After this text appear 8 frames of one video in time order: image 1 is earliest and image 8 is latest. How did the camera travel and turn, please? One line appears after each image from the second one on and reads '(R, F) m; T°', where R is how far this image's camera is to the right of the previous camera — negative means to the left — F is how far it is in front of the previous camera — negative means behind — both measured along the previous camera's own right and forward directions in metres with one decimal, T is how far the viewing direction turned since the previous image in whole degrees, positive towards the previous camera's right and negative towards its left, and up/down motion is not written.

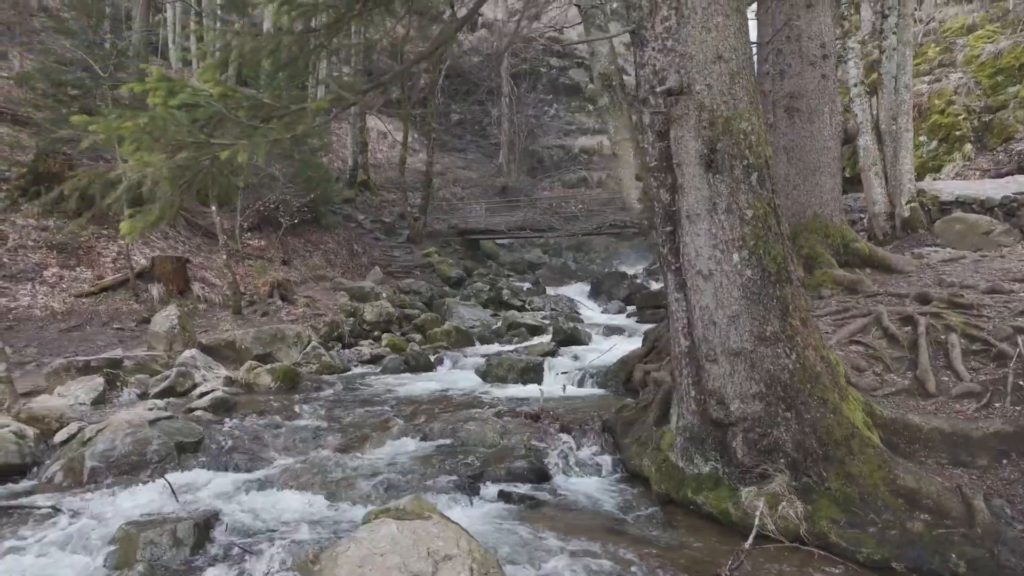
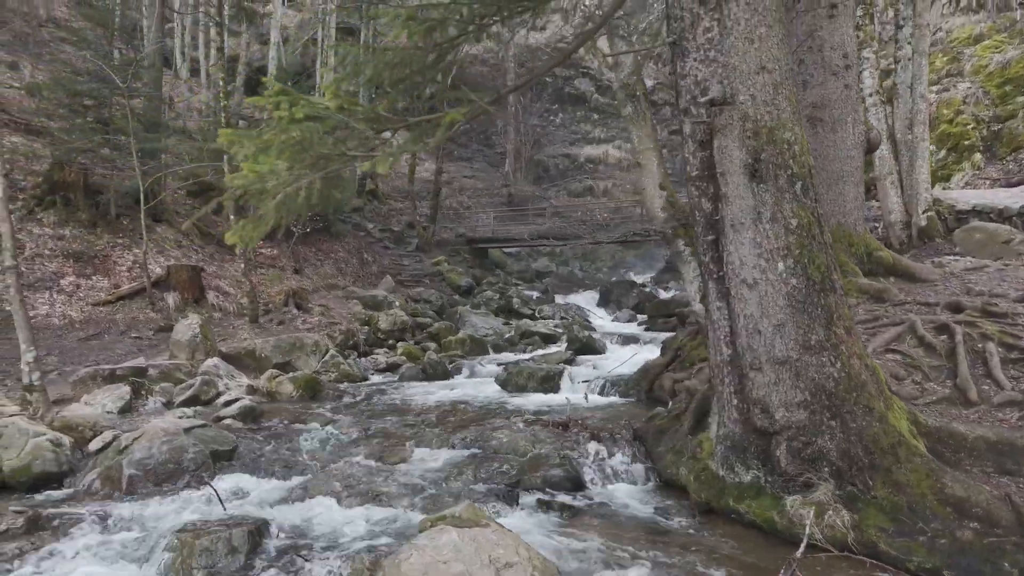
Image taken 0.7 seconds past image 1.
(-0.3, 0.0) m; 0°
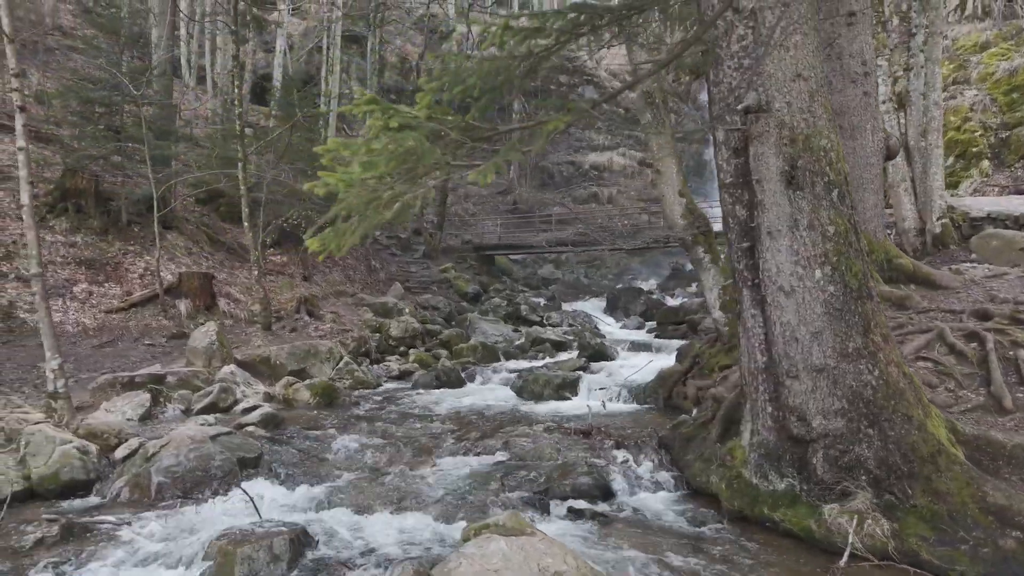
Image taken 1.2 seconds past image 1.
(-0.2, 0.0) m; 0°
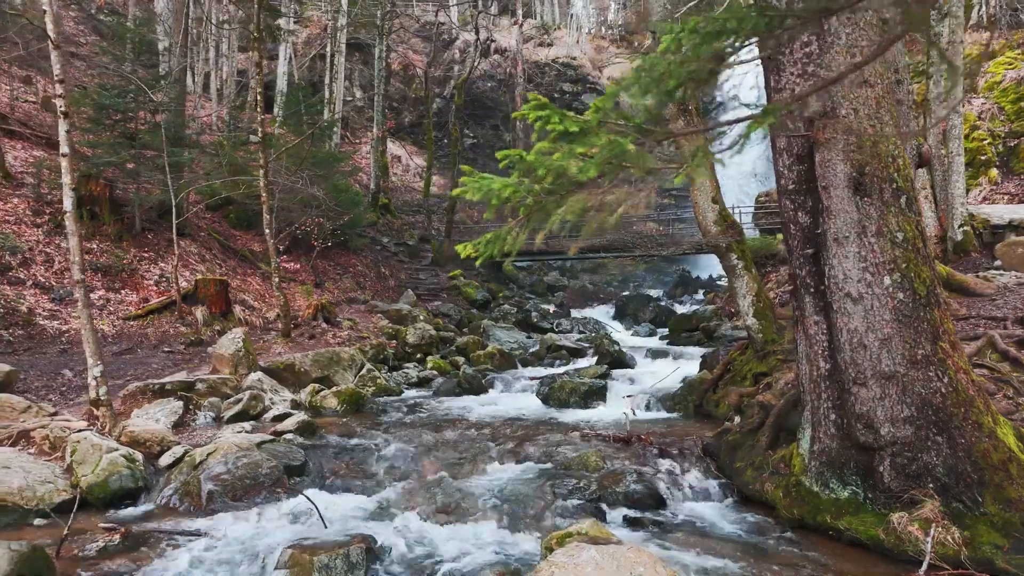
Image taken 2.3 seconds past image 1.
(-0.4, 0.0) m; 0°
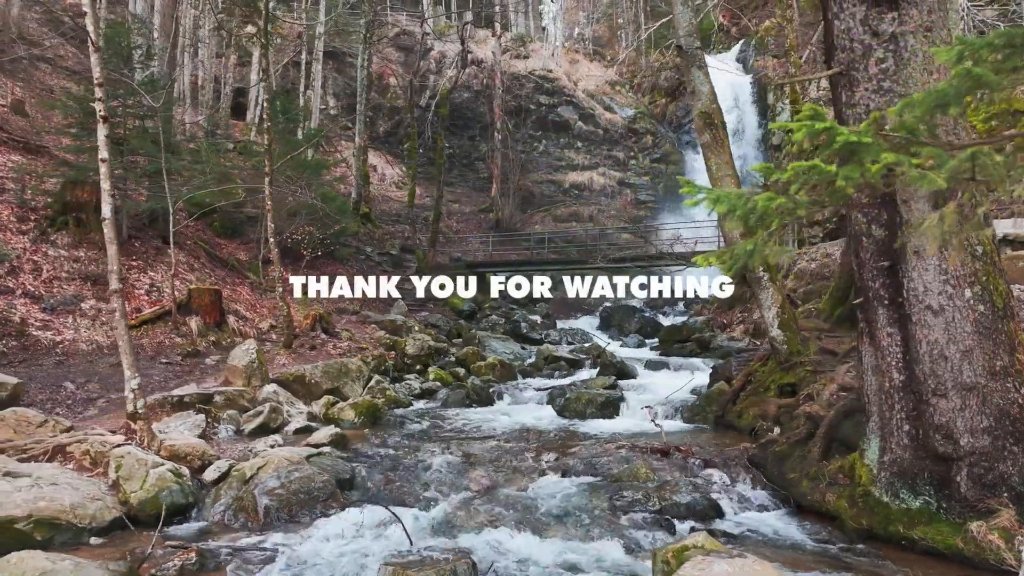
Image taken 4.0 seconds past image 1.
(-0.7, 0.0) m; +2°
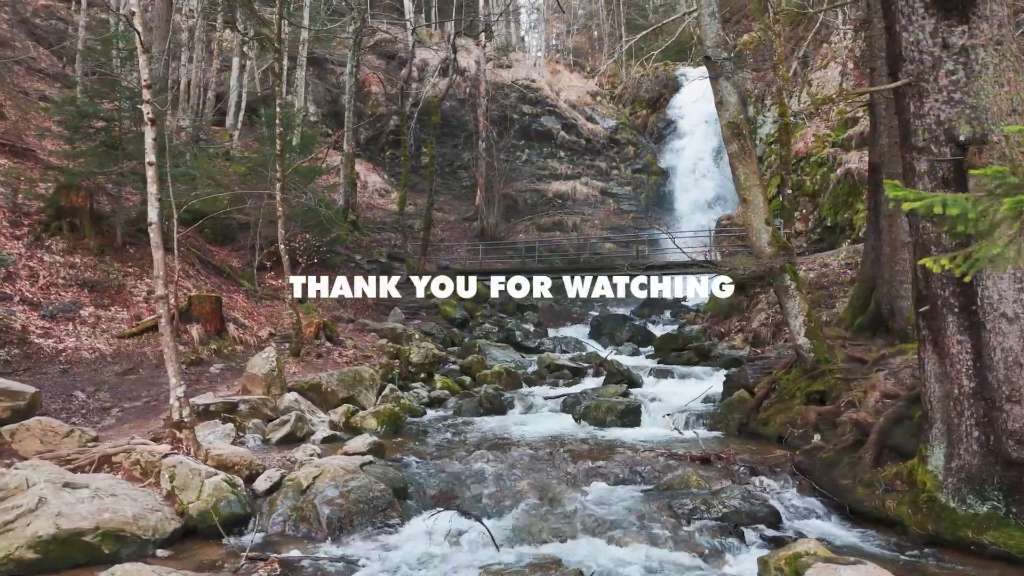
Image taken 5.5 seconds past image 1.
(-0.7, 0.0) m; +2°
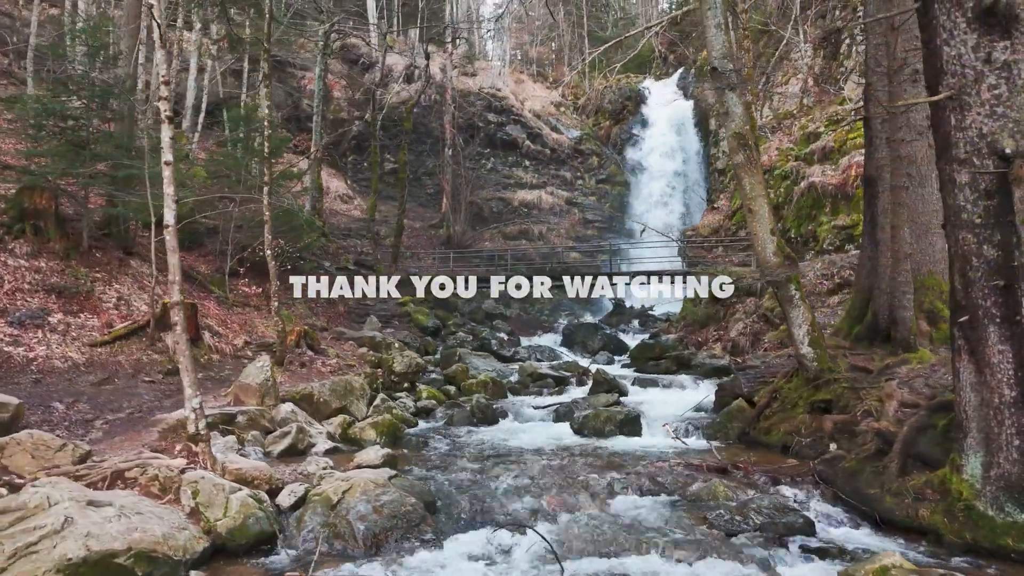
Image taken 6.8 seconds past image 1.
(-0.6, +0.1) m; +3°
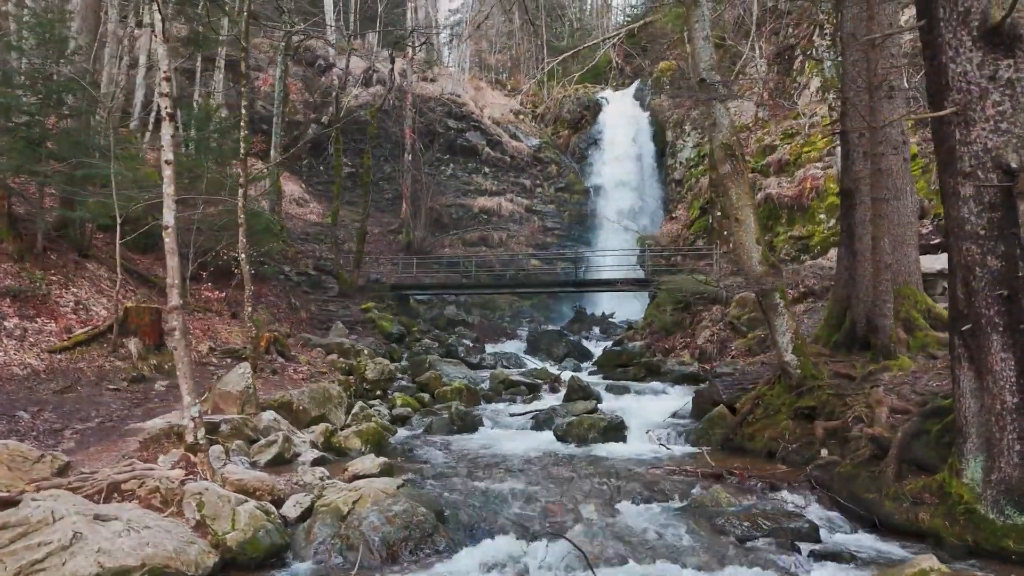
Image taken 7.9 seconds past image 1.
(-0.5, 0.0) m; +4°
